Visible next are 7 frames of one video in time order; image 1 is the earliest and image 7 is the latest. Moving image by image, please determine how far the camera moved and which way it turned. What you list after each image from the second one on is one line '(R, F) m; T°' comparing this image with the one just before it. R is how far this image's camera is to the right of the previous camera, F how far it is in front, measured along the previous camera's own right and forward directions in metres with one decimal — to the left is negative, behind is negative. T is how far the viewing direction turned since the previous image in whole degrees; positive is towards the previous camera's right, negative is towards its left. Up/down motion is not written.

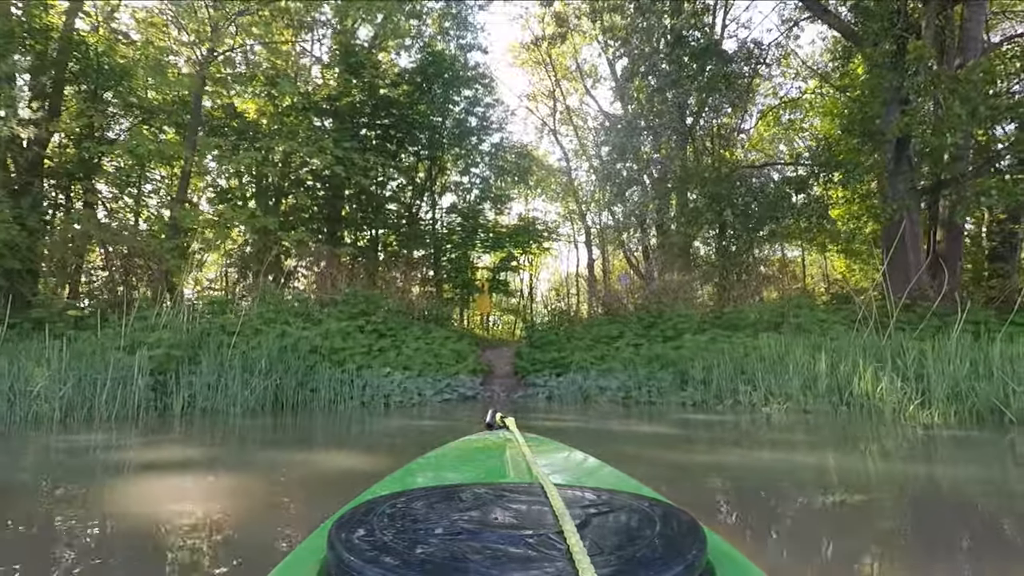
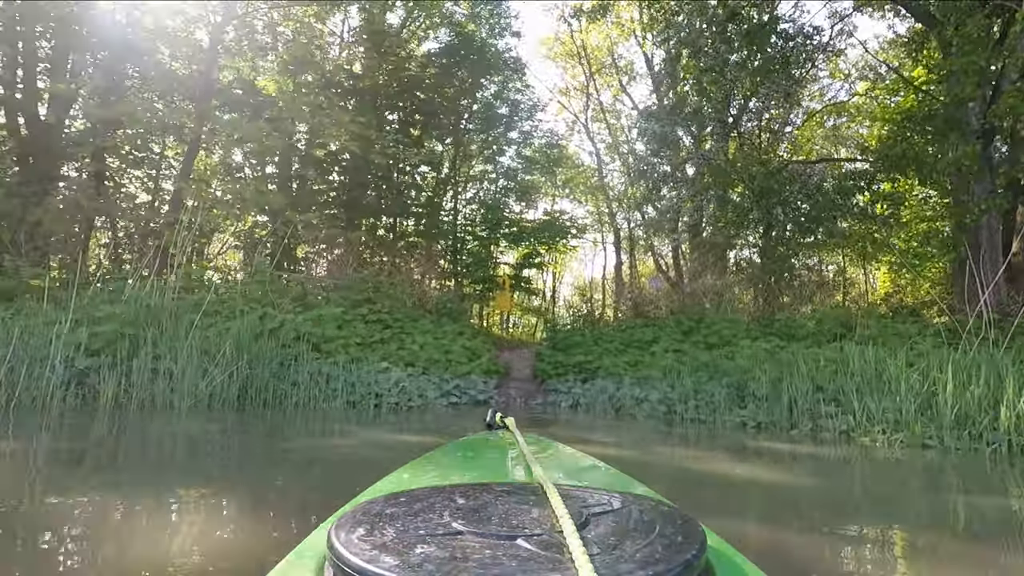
(0.0, +0.7) m; -2°
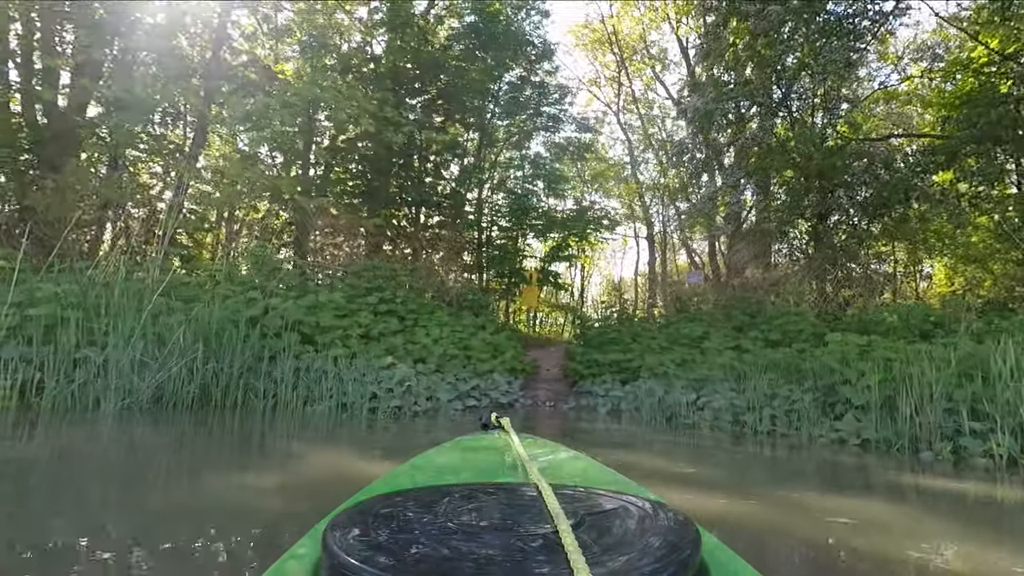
(0.0, +0.7) m; -2°
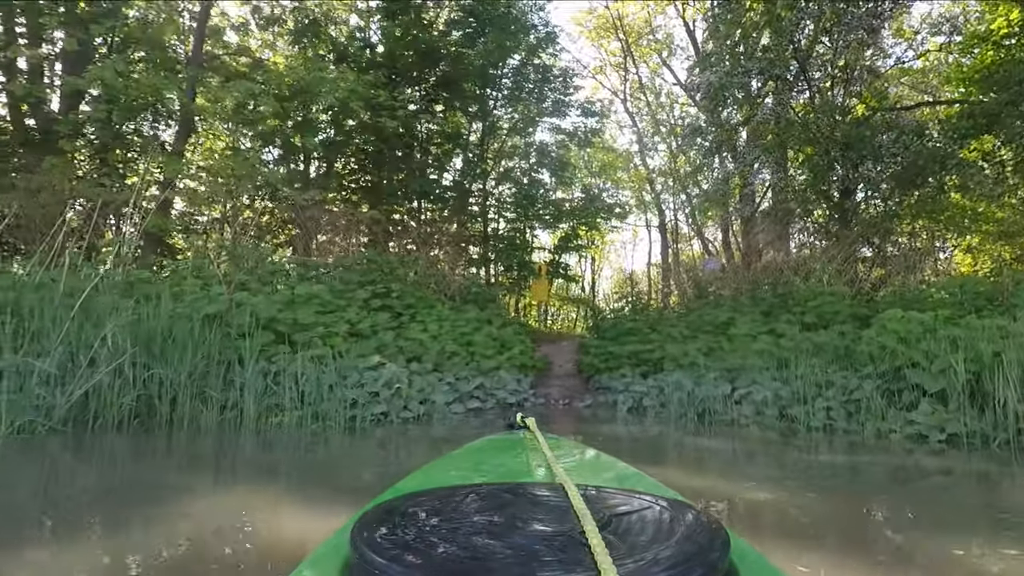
(0.0, +0.4) m; -1°
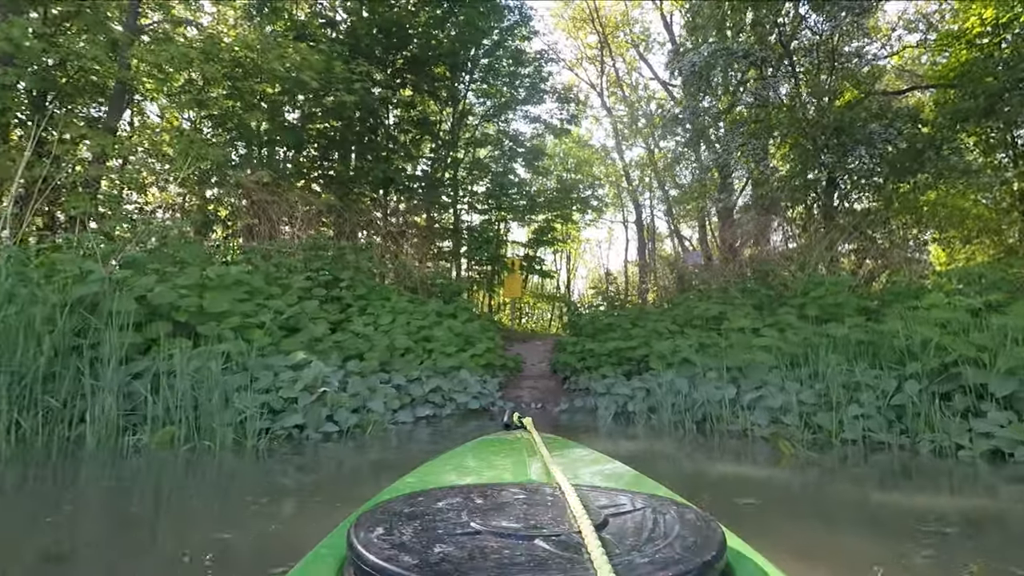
(+0.1, +0.5) m; +2°
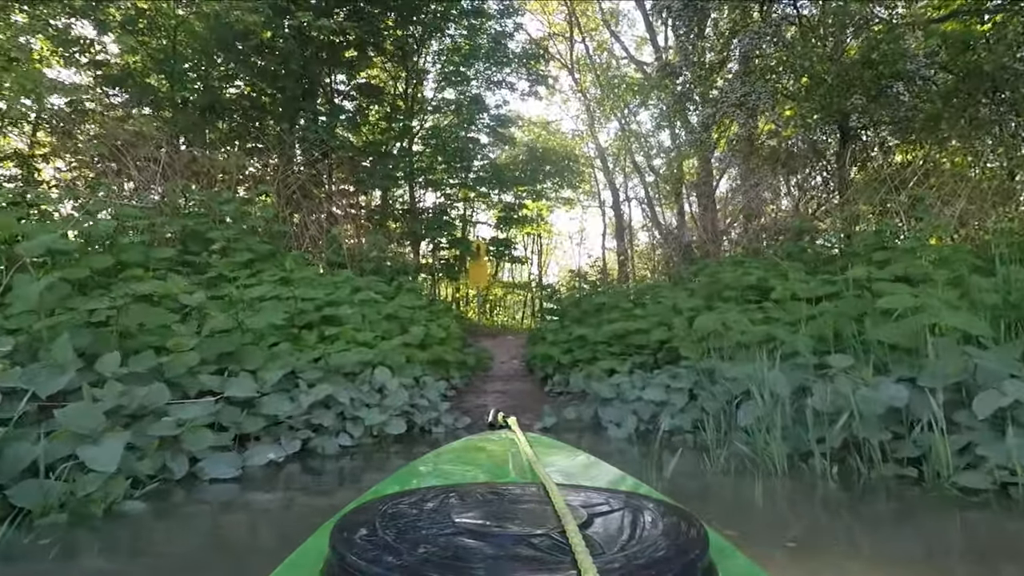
(+0.1, +1.2) m; +2°
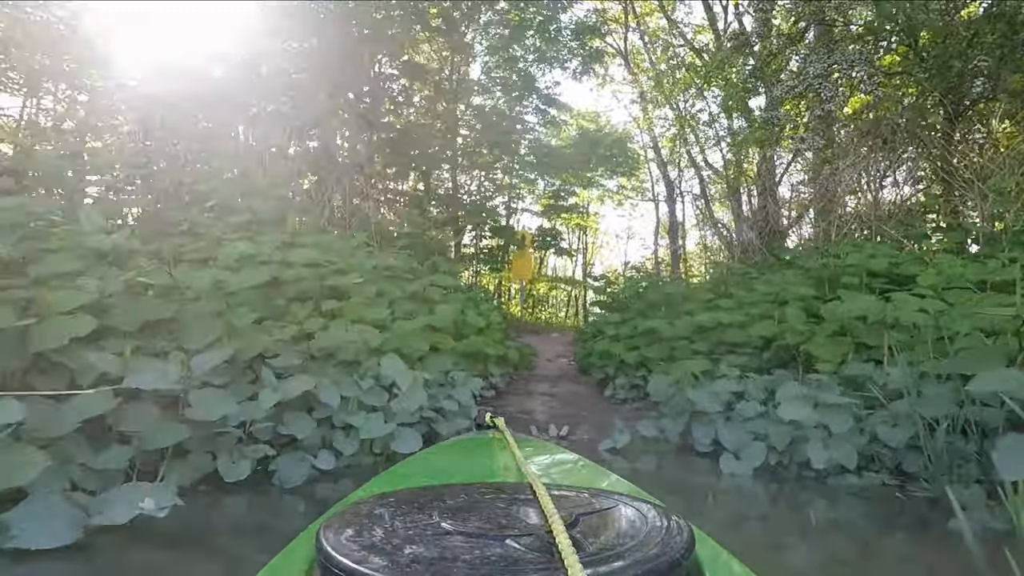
(0.0, +0.5) m; -3°
